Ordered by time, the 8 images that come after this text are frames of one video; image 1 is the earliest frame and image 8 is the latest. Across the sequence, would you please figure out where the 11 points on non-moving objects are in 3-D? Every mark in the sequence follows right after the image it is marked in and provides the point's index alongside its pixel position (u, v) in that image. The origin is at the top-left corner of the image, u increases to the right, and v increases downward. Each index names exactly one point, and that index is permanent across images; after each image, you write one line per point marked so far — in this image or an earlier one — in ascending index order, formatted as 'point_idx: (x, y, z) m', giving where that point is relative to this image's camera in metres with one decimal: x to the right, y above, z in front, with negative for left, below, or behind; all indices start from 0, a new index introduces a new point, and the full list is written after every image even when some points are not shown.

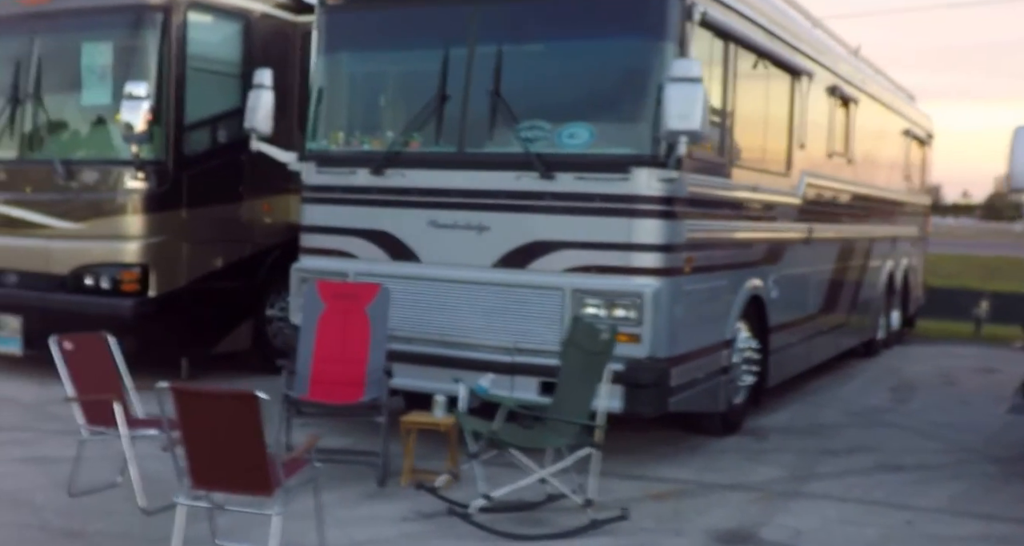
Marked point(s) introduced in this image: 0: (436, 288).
0: (-0.4, -0.1, +6.8) m
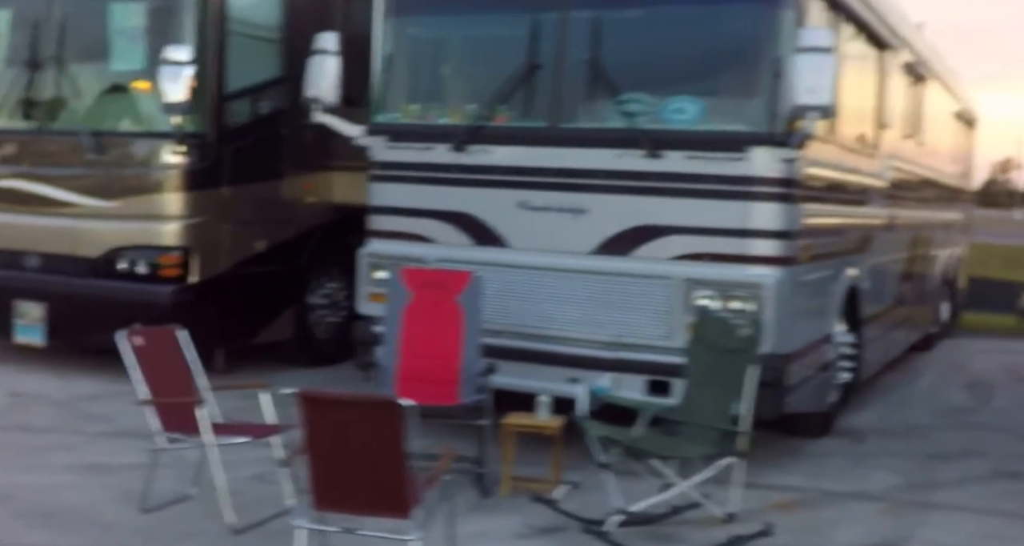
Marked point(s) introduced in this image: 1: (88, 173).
0: (+0.1, 0.0, +6.2) m
1: (-2.7, +0.6, +7.5) m
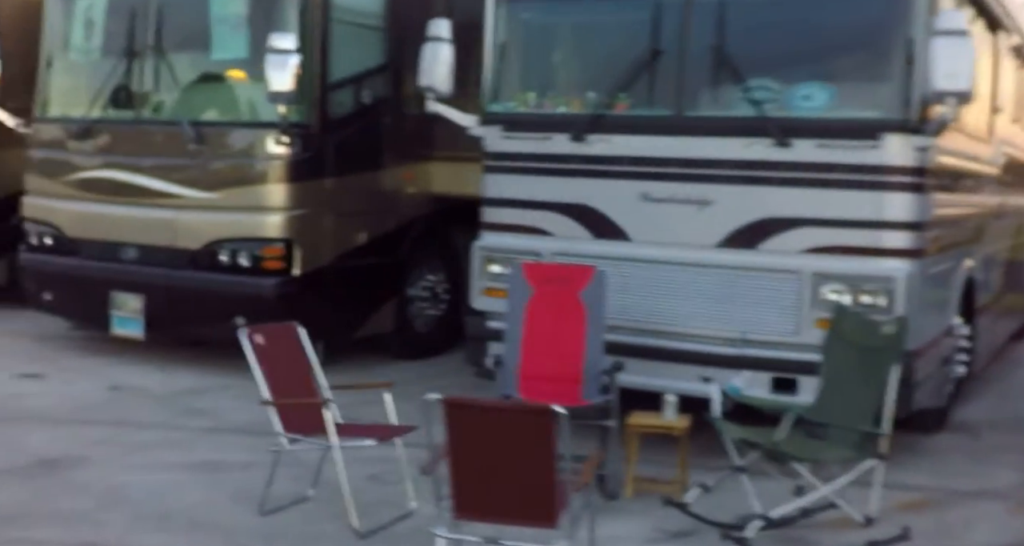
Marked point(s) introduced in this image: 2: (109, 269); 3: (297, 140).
0: (+0.7, 0.0, +6.0) m
1: (-2.1, +0.7, +7.4) m
2: (-2.6, 0.0, +7.7) m
3: (-1.3, +0.8, +7.3) m
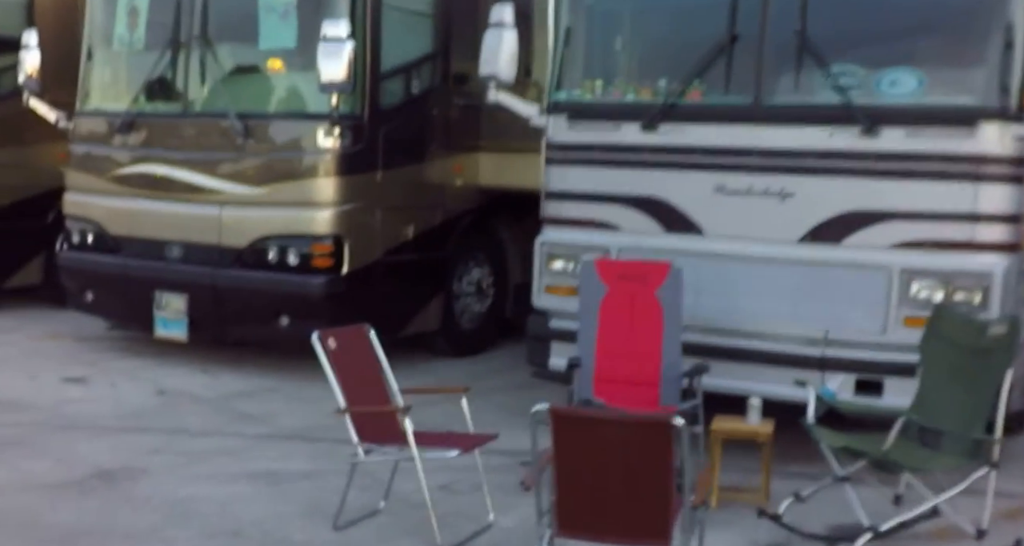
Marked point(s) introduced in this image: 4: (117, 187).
0: (+1.1, 0.0, +5.7) m
1: (-1.7, +0.7, +7.2) m
2: (-2.3, 0.0, +7.4) m
3: (-1.0, +0.8, +7.0) m
4: (-2.6, +0.6, +7.7) m
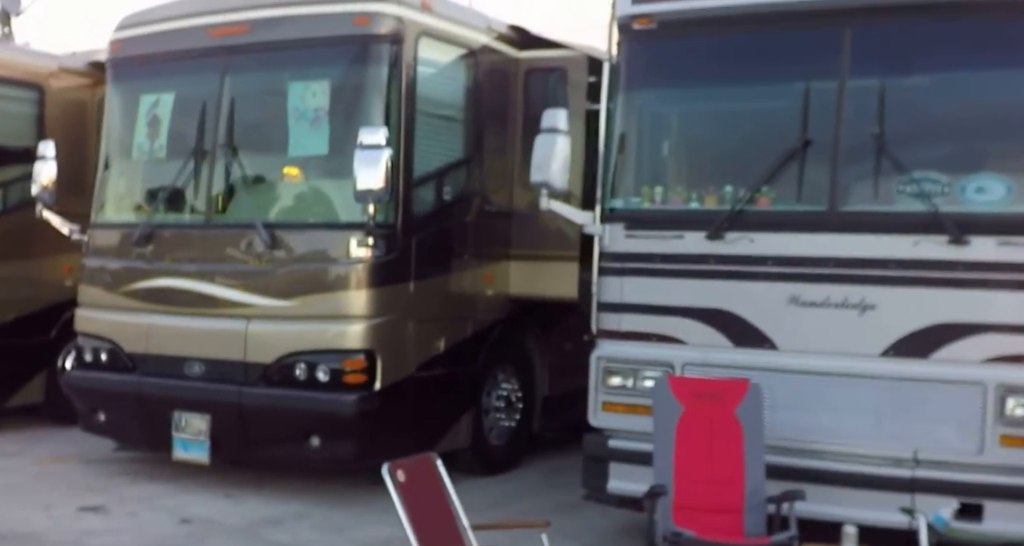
0: (+1.4, -0.5, +5.4) m
1: (-1.5, 0.0, +6.8) m
2: (-2.0, -0.7, +7.0) m
3: (-0.7, +0.2, +6.7) m
4: (-2.4, -0.2, +7.3) m
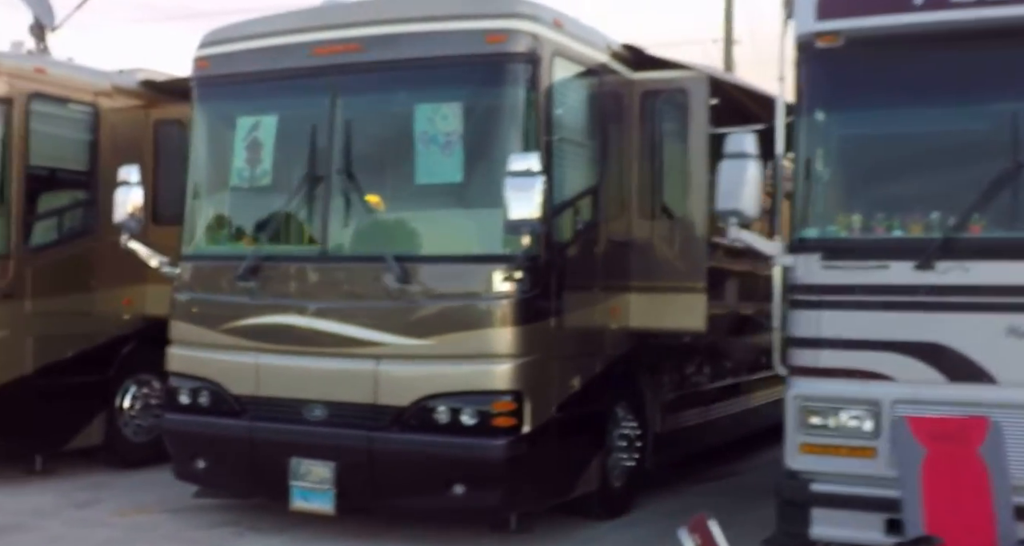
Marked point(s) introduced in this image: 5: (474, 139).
0: (+2.3, -0.6, +5.1) m
1: (-0.6, -0.2, +6.3) m
2: (-1.2, -0.9, +6.4) m
3: (+0.1, 0.0, +6.2) m
4: (-1.6, -0.4, +6.7) m
5: (-0.2, +0.7, +6.4) m
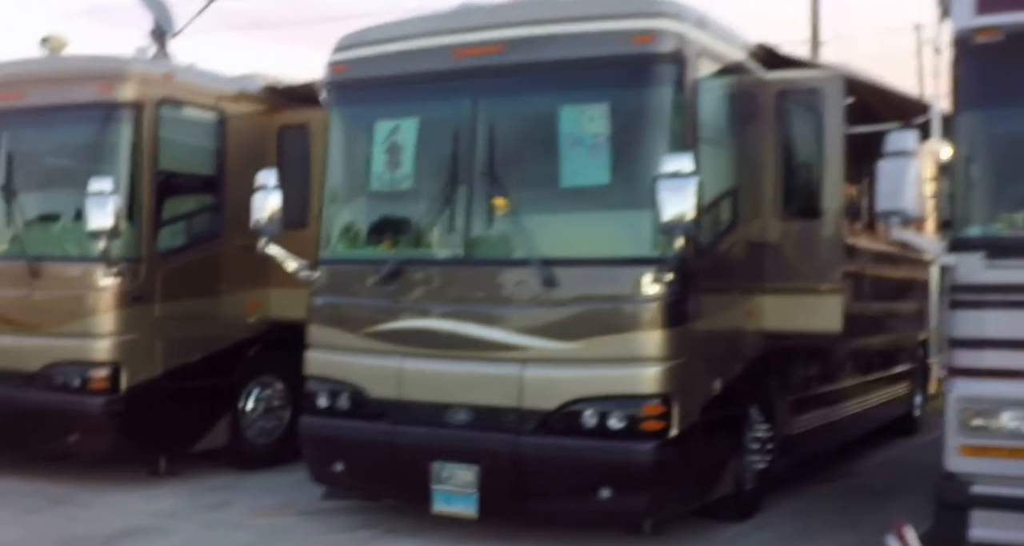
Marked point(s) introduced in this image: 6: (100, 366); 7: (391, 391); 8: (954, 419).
0: (+3.0, -0.6, +5.0) m
1: (+0.1, -0.2, +6.3) m
2: (-0.4, -0.9, +6.4) m
3: (+0.9, 0.0, +6.2) m
4: (-0.8, -0.4, +6.7) m
5: (+0.6, +0.7, +6.3) m
6: (-2.7, -0.6, +7.7) m
7: (-0.7, -0.7, +6.6) m
8: (+2.1, -0.7, +5.4) m
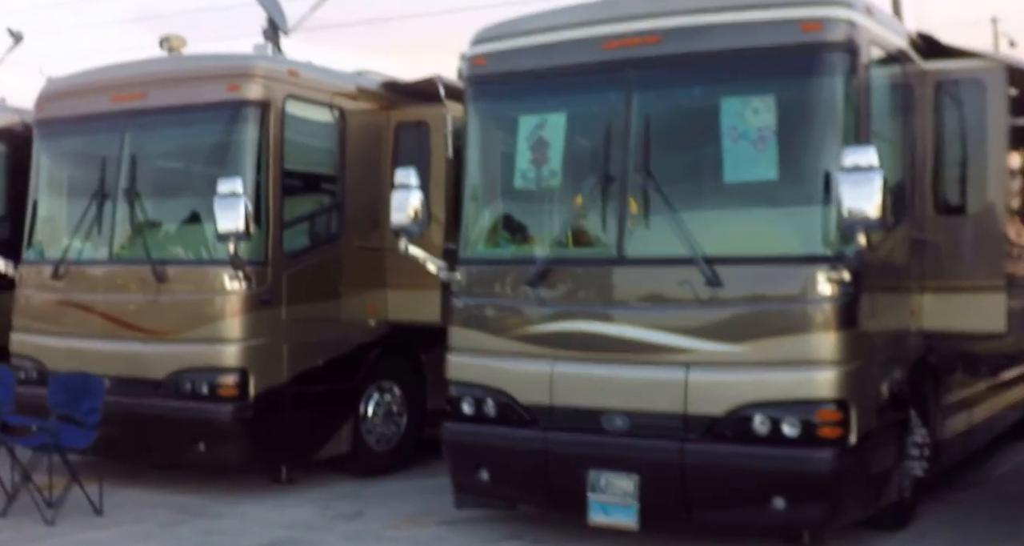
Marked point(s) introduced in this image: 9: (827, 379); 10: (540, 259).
0: (+3.9, -0.6, +4.6) m
1: (+1.0, -0.2, +6.0) m
2: (+0.5, -0.9, +6.2) m
3: (+1.7, 0.0, +5.9) m
4: (+0.1, -0.4, +6.5) m
5: (+1.4, +0.7, +6.0) m
6: (-1.8, -0.6, +7.5) m
7: (+0.2, -0.7, +6.4) m
8: (+2.9, -0.7, +5.1) m
9: (+1.6, -0.5, +5.8) m
10: (+0.2, +0.1, +6.5) m
